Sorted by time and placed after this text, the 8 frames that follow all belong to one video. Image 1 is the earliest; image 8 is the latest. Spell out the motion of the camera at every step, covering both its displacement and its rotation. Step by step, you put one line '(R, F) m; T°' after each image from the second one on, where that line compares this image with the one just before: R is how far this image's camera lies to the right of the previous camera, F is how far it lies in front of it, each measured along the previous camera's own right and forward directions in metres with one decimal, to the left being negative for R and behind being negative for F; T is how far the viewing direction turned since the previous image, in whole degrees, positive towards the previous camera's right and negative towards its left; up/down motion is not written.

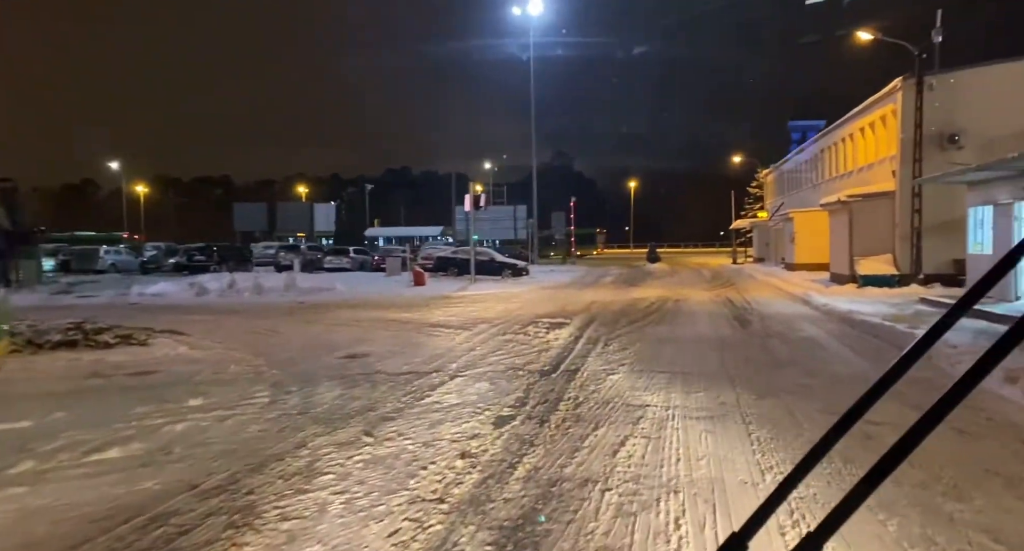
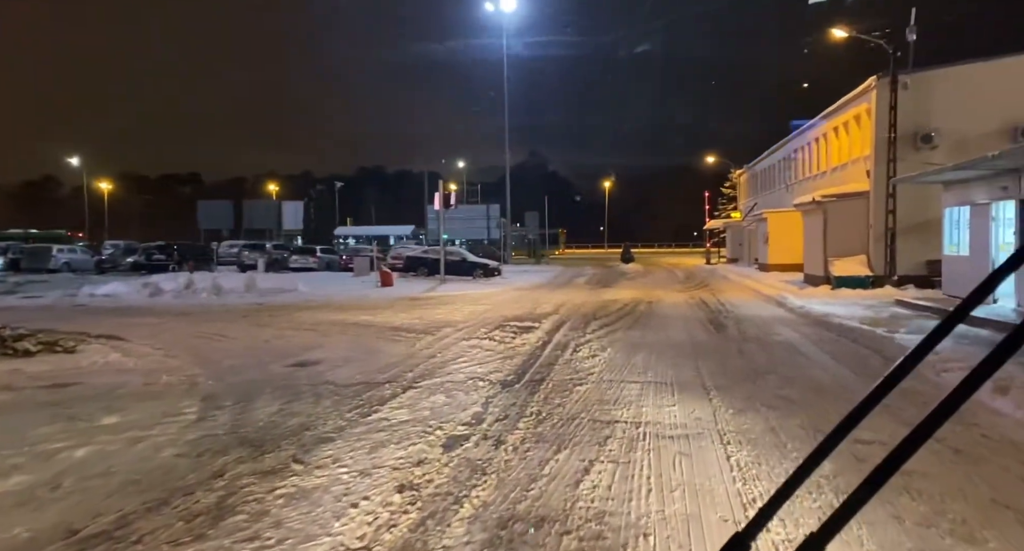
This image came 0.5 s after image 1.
(+0.2, +0.8) m; +2°
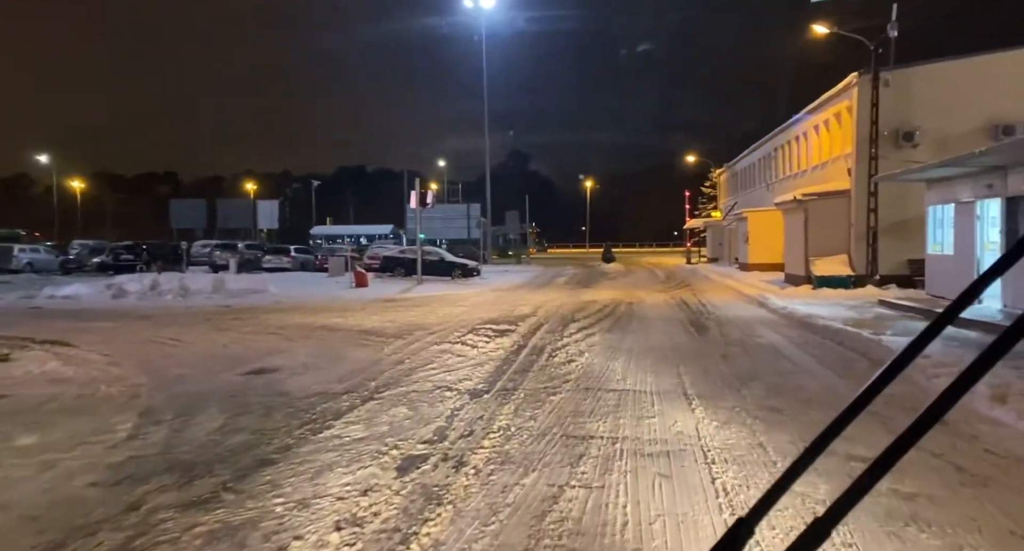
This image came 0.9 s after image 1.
(+0.2, +0.7) m; +1°
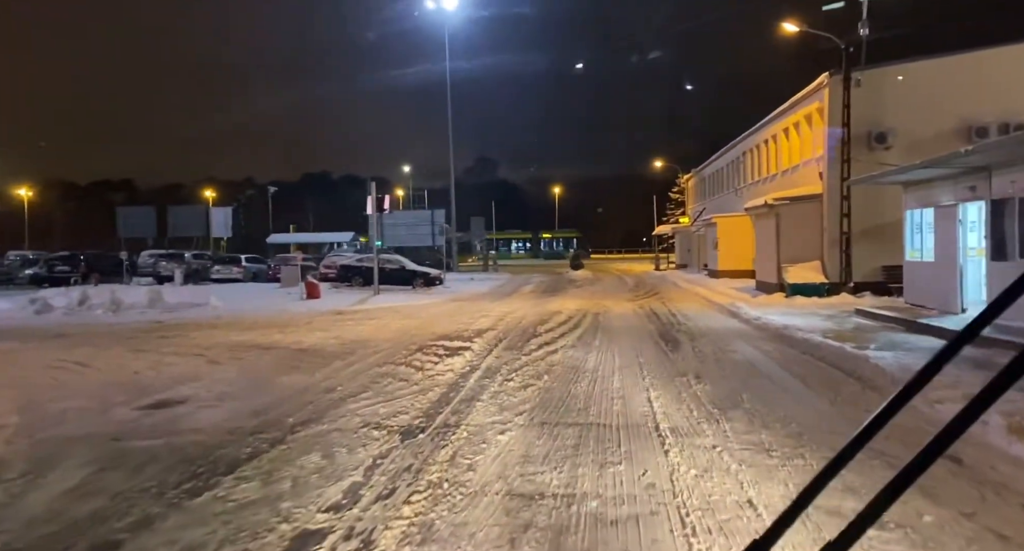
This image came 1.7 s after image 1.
(+0.3, +1.4) m; +2°
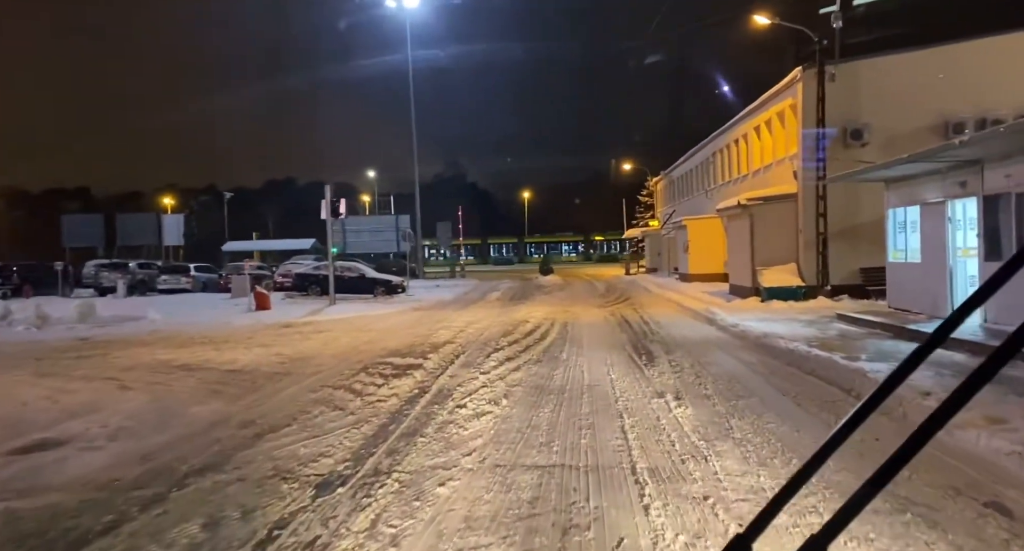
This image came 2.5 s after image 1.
(+0.2, +1.5) m; +2°
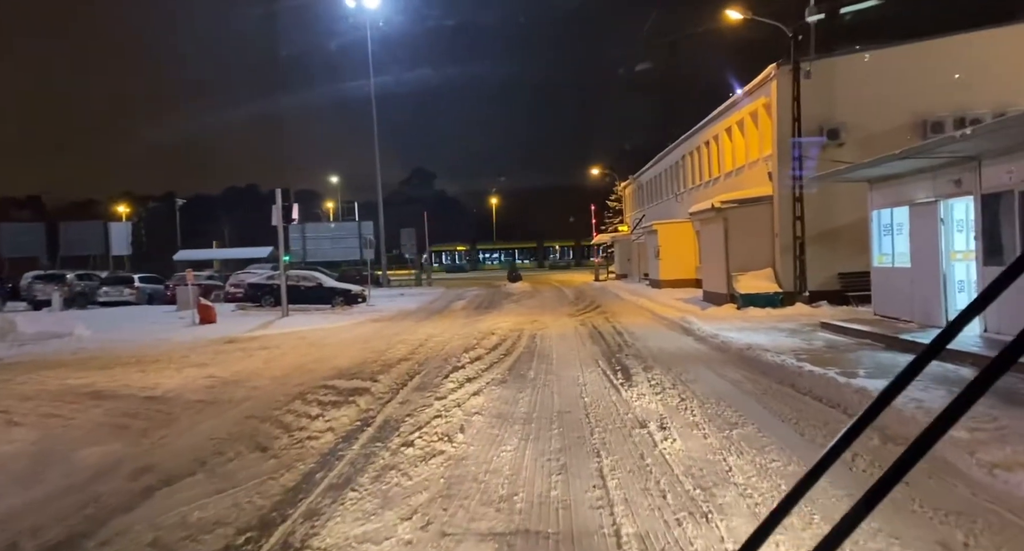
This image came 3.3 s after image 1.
(+0.1, +1.5) m; +2°
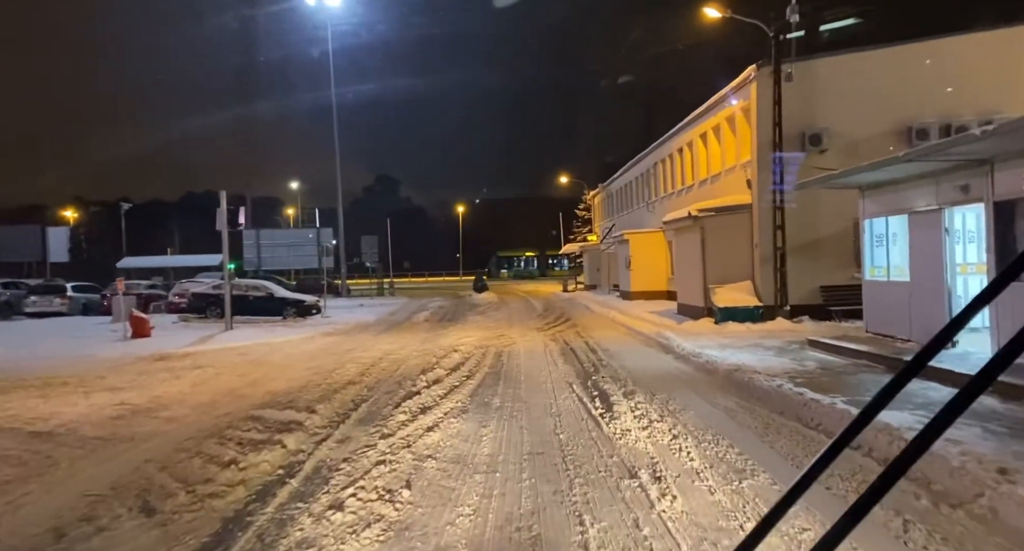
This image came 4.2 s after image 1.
(0.0, +1.7) m; +3°
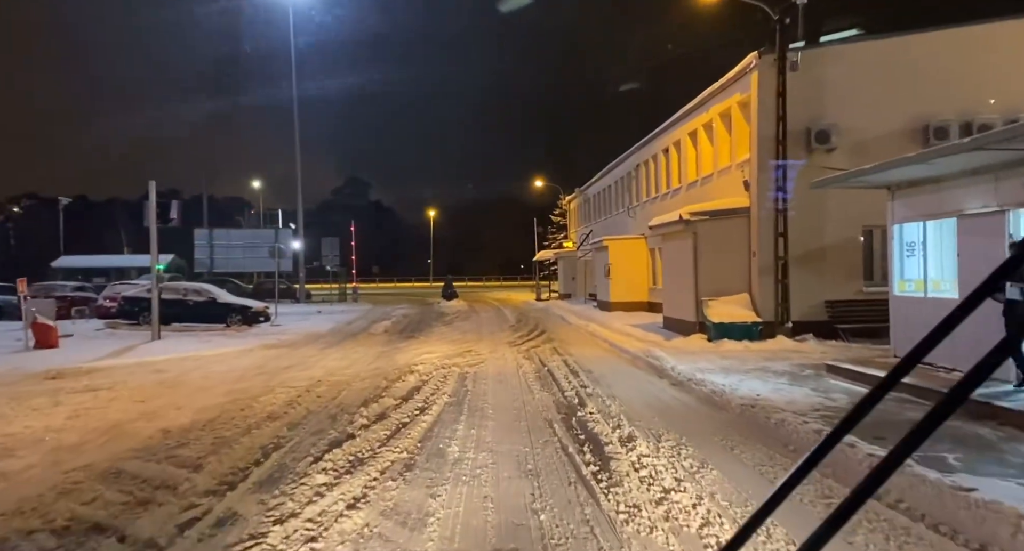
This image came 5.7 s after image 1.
(+0.1, +2.8) m; +2°
